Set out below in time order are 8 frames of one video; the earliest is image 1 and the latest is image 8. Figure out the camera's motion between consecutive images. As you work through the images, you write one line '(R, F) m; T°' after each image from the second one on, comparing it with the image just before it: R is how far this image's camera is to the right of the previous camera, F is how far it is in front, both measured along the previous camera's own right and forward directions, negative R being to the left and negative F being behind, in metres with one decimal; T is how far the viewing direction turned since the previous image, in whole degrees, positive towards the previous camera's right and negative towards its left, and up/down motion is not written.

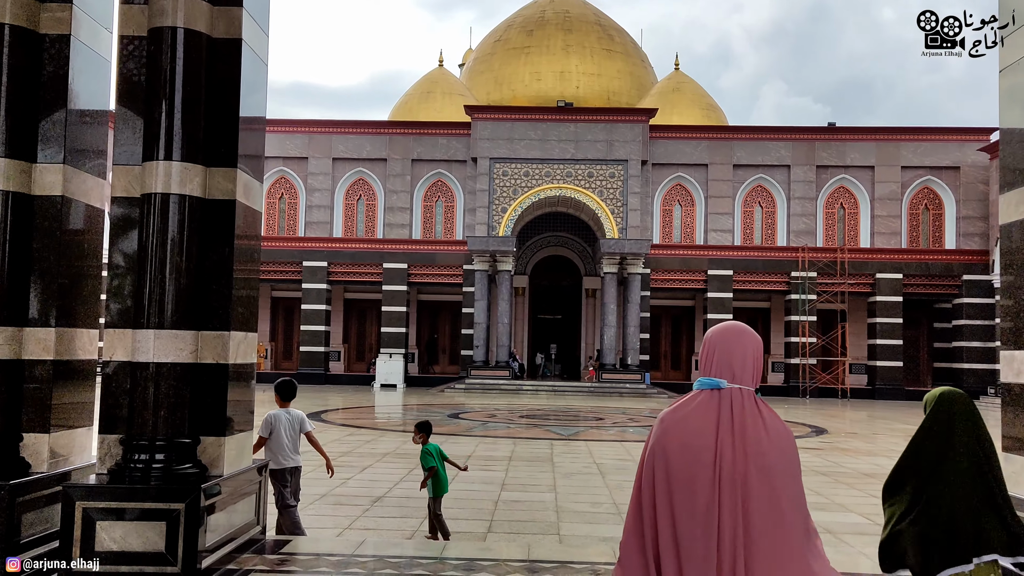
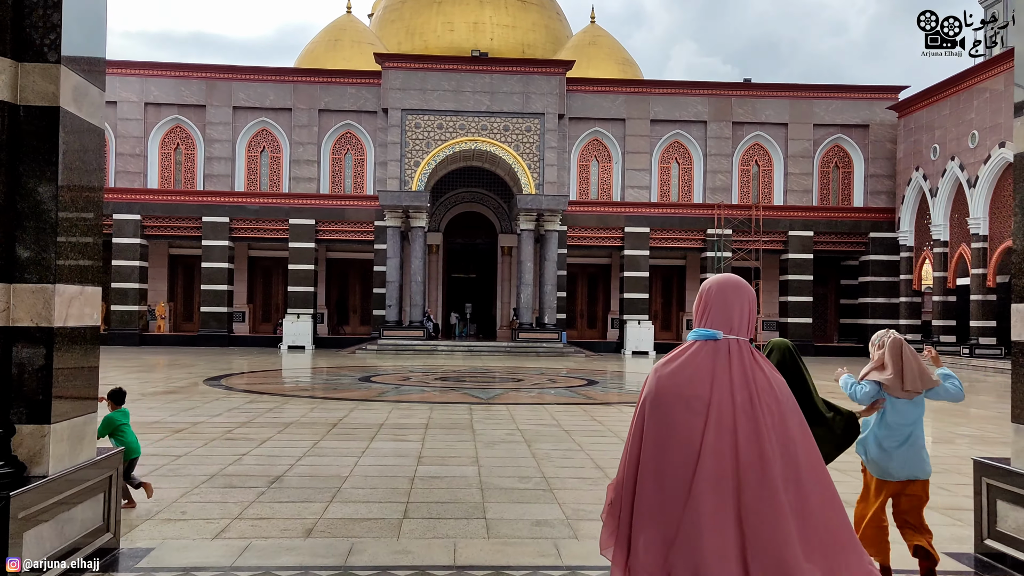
(0.0, +0.8) m; +6°
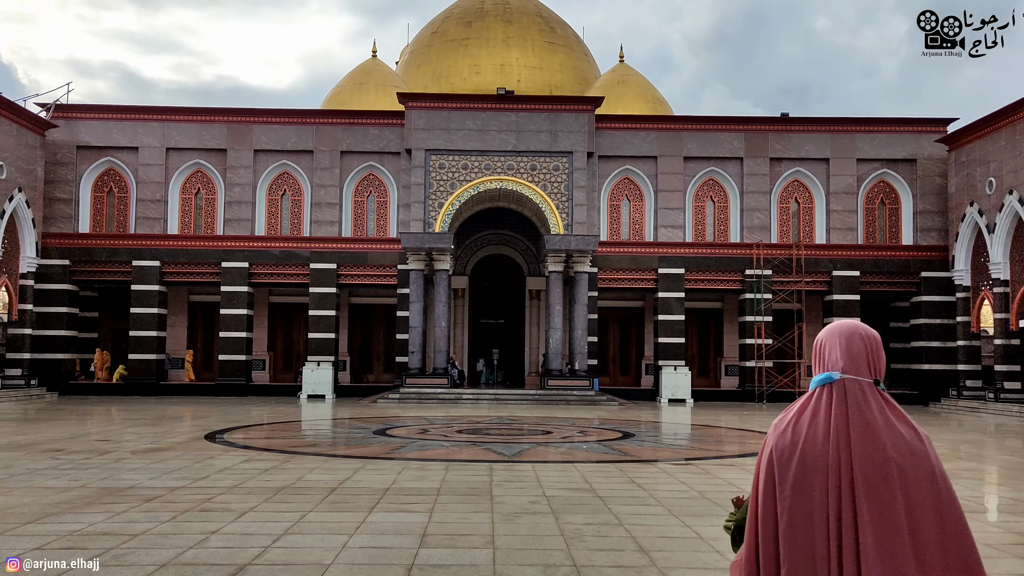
(+0.1, +1.2) m; -2°
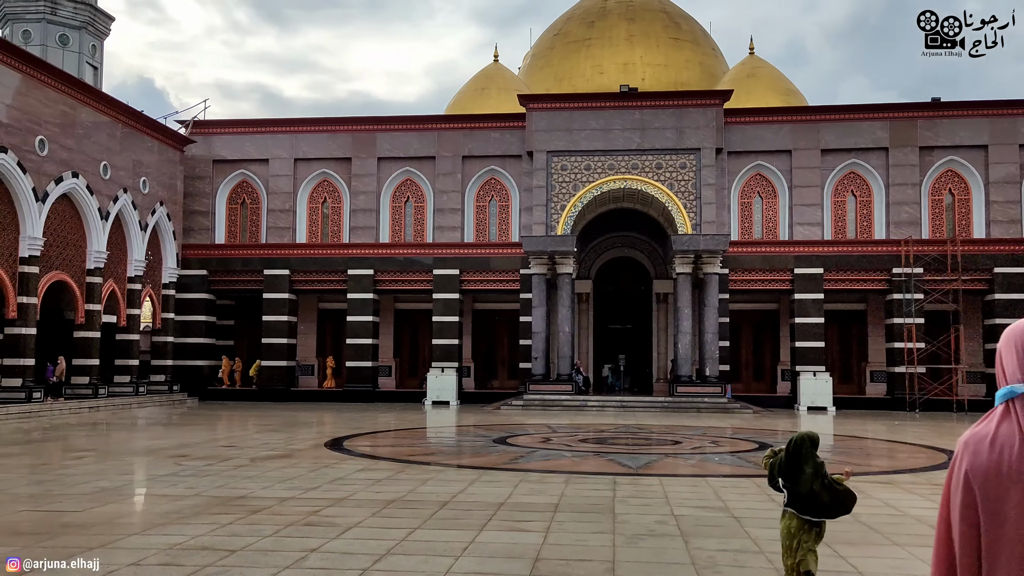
(0.0, +0.6) m; -8°
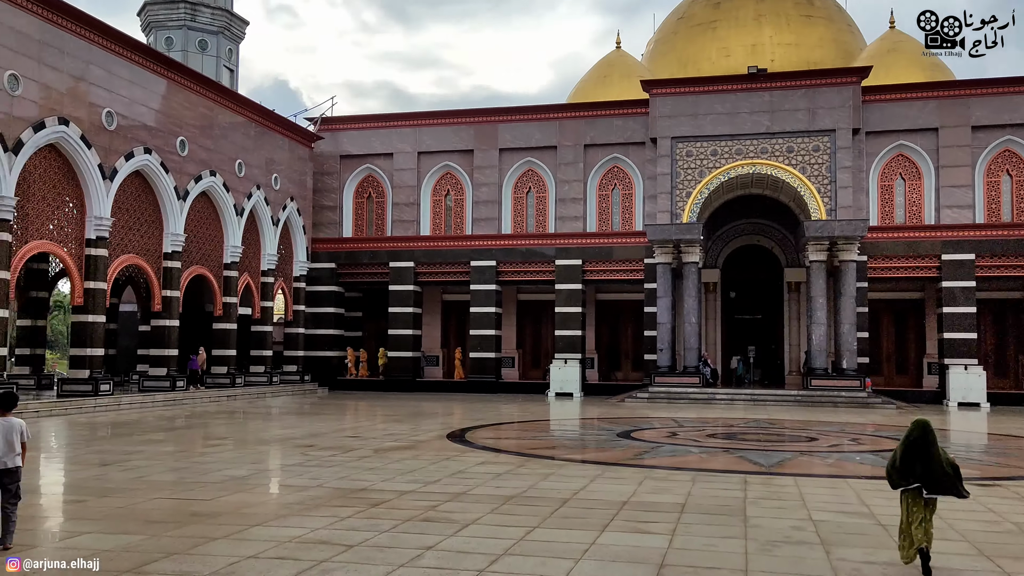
(0.0, +0.3) m; -8°
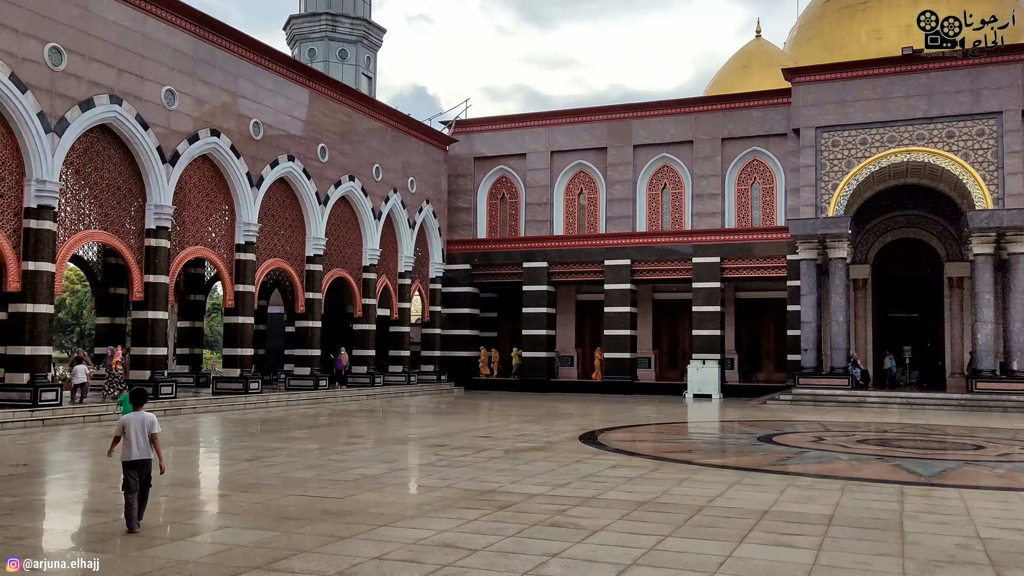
(+0.1, +0.2) m; -9°
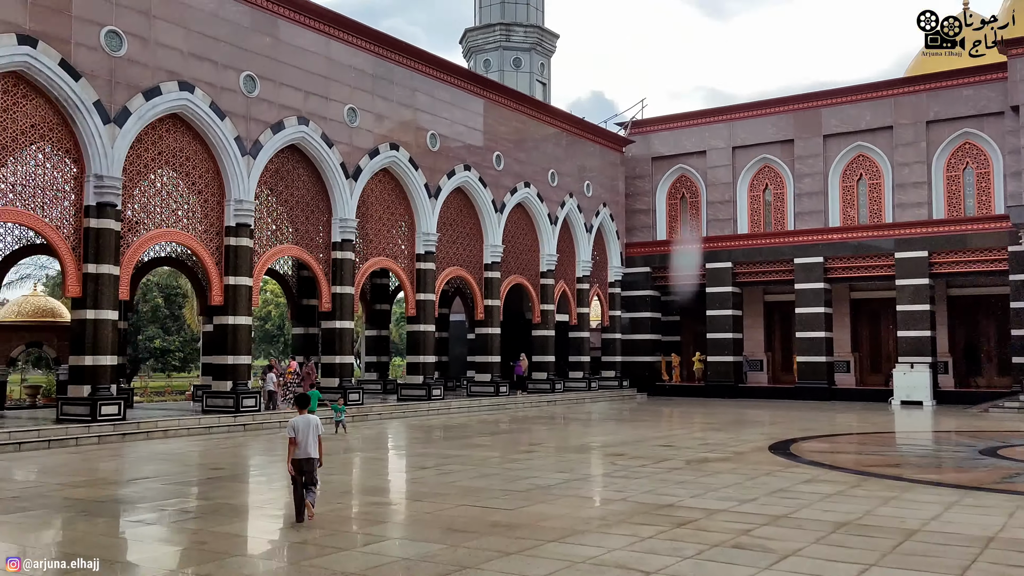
(+0.1, +0.3) m; -12°
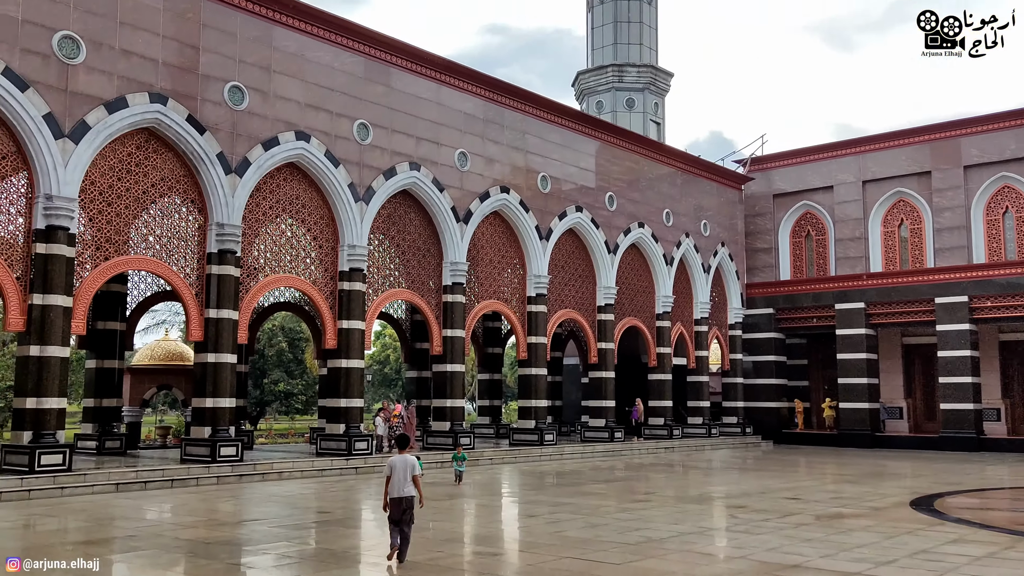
(+0.1, +0.2) m; -8°
